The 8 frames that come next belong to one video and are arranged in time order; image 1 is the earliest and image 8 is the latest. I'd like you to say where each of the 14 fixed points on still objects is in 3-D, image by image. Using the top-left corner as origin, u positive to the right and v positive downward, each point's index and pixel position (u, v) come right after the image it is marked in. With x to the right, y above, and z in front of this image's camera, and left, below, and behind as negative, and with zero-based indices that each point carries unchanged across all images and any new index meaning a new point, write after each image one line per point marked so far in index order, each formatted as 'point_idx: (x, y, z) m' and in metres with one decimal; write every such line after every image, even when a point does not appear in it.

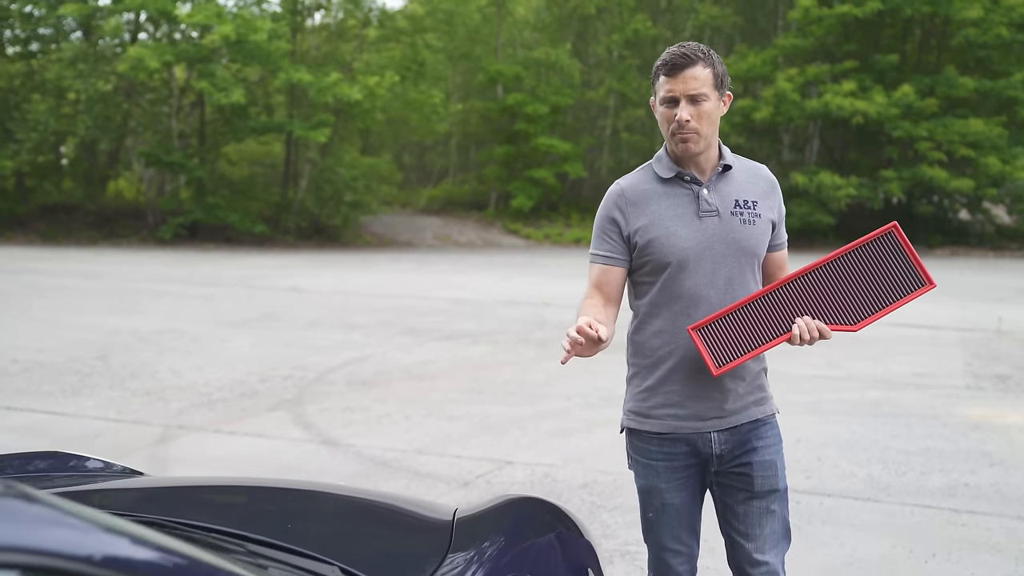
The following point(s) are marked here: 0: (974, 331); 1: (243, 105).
0: (+4.1, -0.4, +9.1) m
1: (-4.9, +3.4, +18.9) m
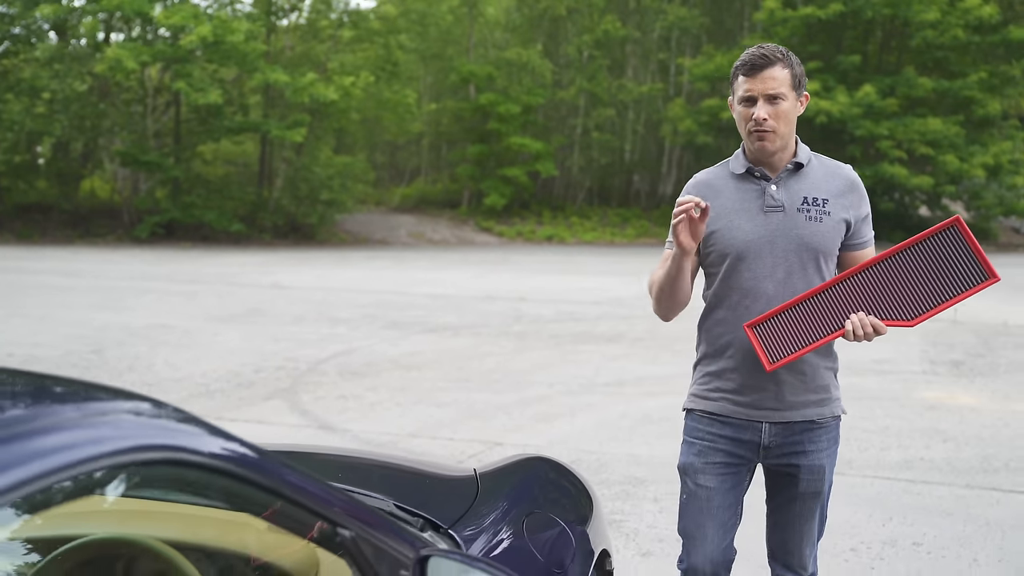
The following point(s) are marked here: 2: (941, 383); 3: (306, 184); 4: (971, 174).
0: (+4.0, -0.3, +9.6) m
1: (-5.4, +3.4, +19.0) m
2: (+2.9, -0.6, +6.8) m
3: (-4.0, +2.0, +20.2) m
4: (+8.9, +2.2, +19.9) m
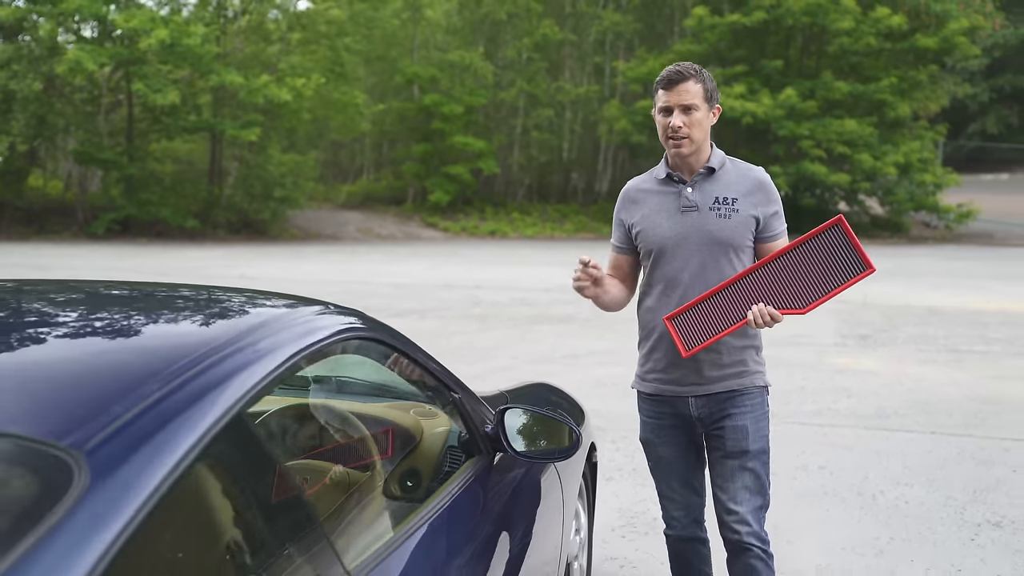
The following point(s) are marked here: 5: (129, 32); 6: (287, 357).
0: (+3.5, -0.2, +10.8) m
1: (-6.4, +3.5, +19.6) m
2: (+2.6, -0.5, +7.9) m
3: (-5.1, +2.1, +20.8) m
4: (+7.8, +2.4, +21.4) m
5: (-6.7, +4.5, +17.9) m
6: (-0.5, -0.2, +1.9) m
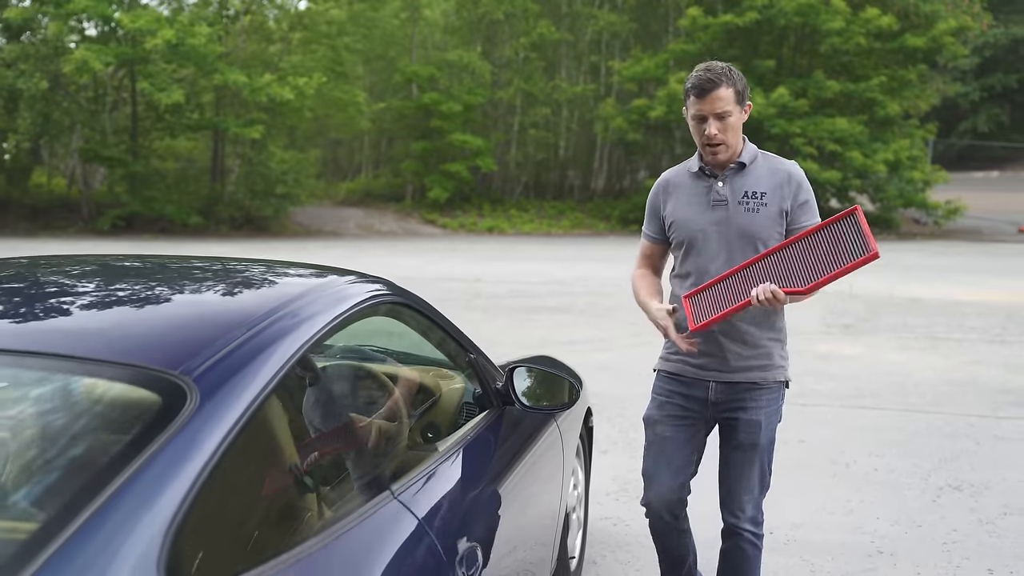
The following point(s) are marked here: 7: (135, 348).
0: (+3.5, -0.1, +11.2) m
1: (-6.5, +3.6, +19.9) m
2: (+2.6, -0.4, +8.3) m
3: (-5.2, +2.2, +21.1) m
4: (+7.7, +2.5, +21.8) m
5: (-6.7, +4.6, +18.2) m
6: (-0.4, -0.1, +2.2) m
7: (-0.7, -0.1, +1.9) m
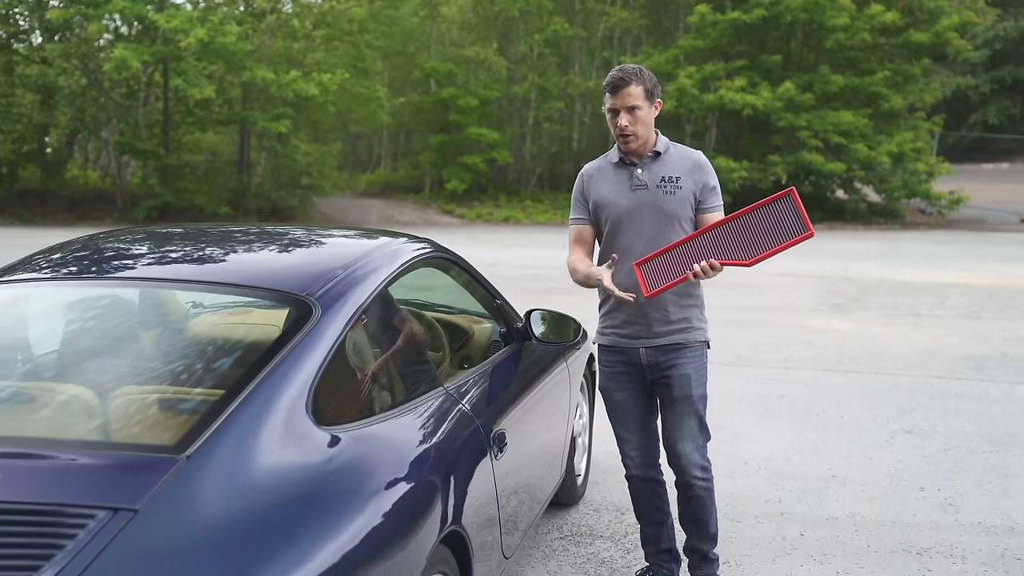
0: (+3.7, +0.1, +12.0) m
1: (-6.2, +3.8, +20.8) m
2: (+2.8, -0.3, +9.1) m
3: (-4.9, +2.5, +22.0) m
4: (+8.0, +2.8, +22.5) m
5: (-6.4, +4.8, +19.1) m
6: (-0.4, 0.0, +3.1) m
7: (-0.6, 0.0, +2.8) m
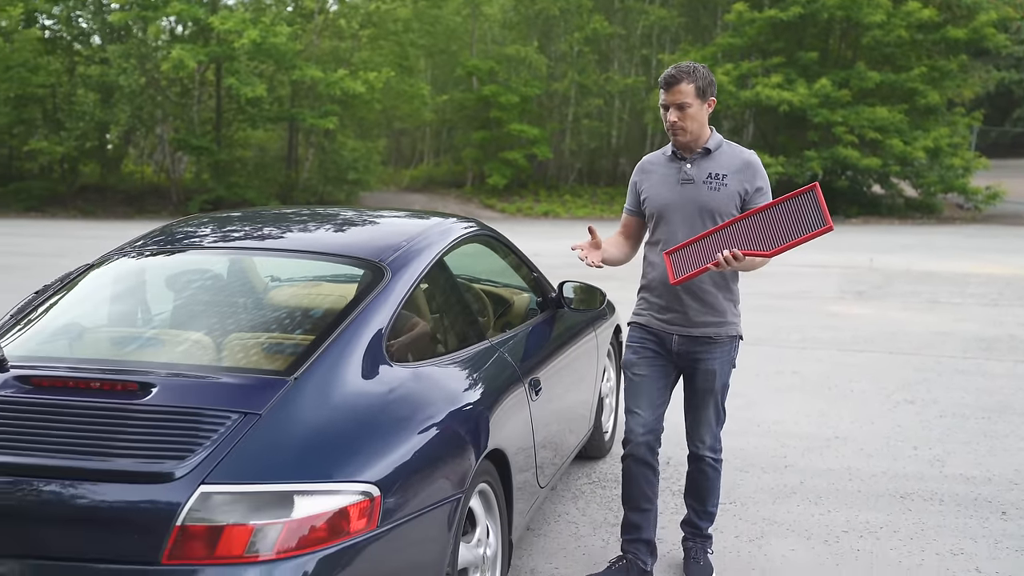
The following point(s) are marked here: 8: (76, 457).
0: (+4.1, +0.2, +12.4) m
1: (-5.3, +4.0, +21.6) m
2: (+3.1, -0.1, +9.6) m
3: (-4.0, +2.7, +22.8) m
4: (+8.9, +2.9, +22.7) m
5: (-5.7, +5.0, +19.9) m
6: (-0.3, +0.1, +3.7) m
7: (-0.5, +0.1, +3.4) m
8: (-1.0, -0.4, +2.3) m
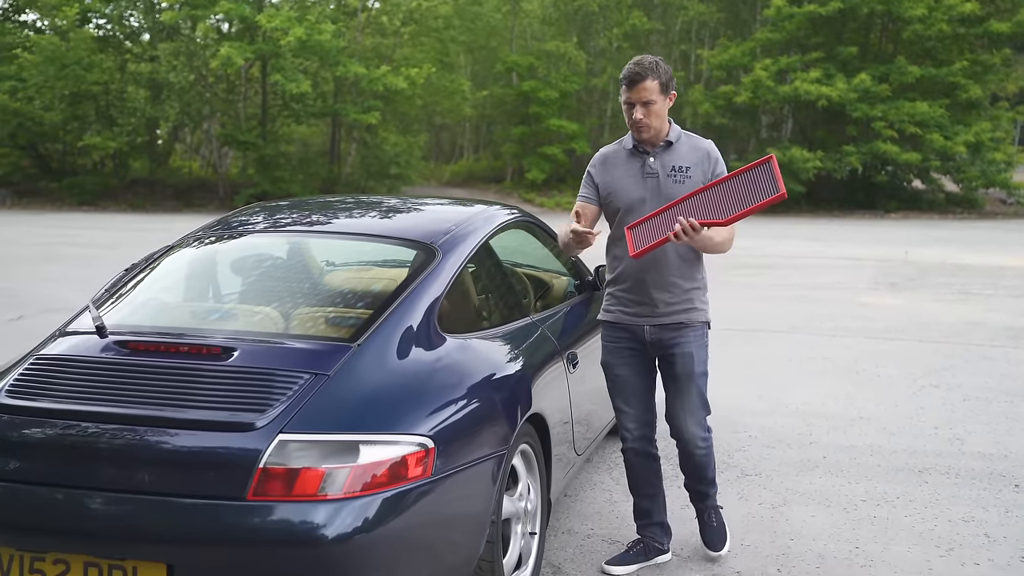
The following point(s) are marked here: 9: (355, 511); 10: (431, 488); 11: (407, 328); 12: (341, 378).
0: (+4.6, +0.3, +12.5) m
1: (-4.5, +4.2, +22.1) m
2: (+3.5, -0.1, +9.7) m
3: (-3.1, +2.9, +23.2) m
4: (+9.8, +3.0, +22.6) m
5: (-4.9, +5.1, +20.4) m
6: (-0.1, +0.2, +4.0) m
7: (-0.4, +0.2, +3.7) m
8: (-0.9, -0.3, +2.7) m
9: (-0.4, -0.6, +2.5) m
10: (-0.2, -0.5, +2.7) m
11: (-0.3, -0.1, +3.1) m
12: (-0.5, -0.2, +2.8) m
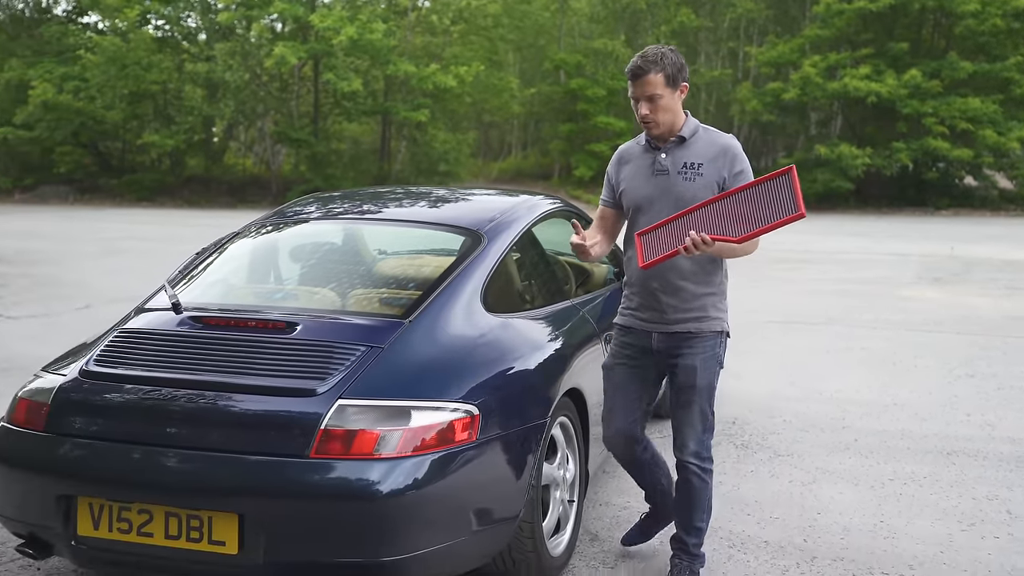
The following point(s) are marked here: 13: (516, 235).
0: (+5.2, +0.4, +12.5) m
1: (-3.5, +4.3, +22.5) m
2: (+3.9, 0.0, +9.8) m
3: (-2.0, +3.0, +23.5) m
4: (+10.9, +3.1, +22.4) m
5: (-3.9, +5.3, +20.8) m
6: (+0.1, +0.3, +4.2) m
7: (-0.2, +0.2, +3.9) m
8: (-0.8, -0.3, +2.9) m
9: (-0.3, -0.5, +2.8) m
10: (-0.1, -0.5, +3.0) m
11: (-0.2, -0.1, +3.4) m
12: (-0.4, -0.2, +3.1) m
13: (0.0, +0.2, +4.0) m
